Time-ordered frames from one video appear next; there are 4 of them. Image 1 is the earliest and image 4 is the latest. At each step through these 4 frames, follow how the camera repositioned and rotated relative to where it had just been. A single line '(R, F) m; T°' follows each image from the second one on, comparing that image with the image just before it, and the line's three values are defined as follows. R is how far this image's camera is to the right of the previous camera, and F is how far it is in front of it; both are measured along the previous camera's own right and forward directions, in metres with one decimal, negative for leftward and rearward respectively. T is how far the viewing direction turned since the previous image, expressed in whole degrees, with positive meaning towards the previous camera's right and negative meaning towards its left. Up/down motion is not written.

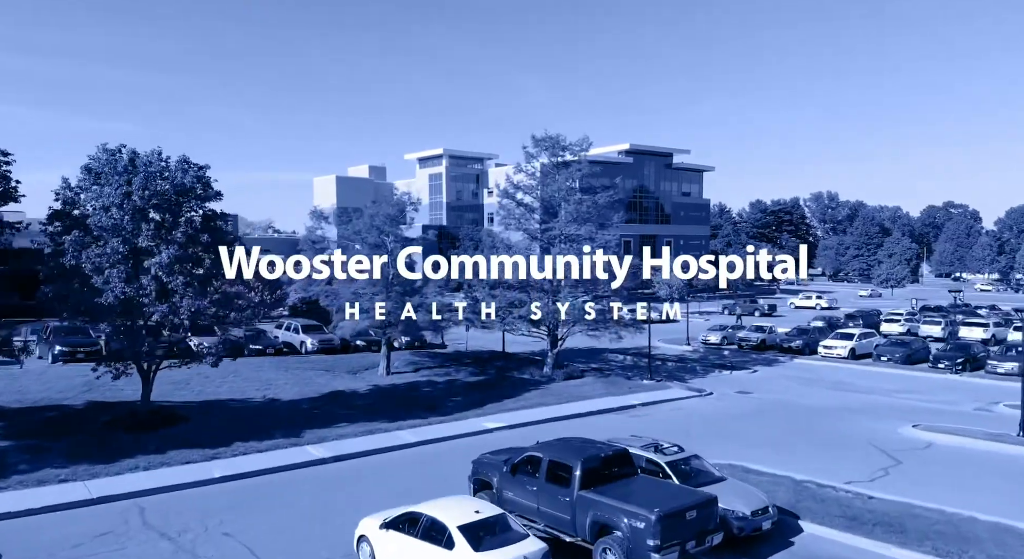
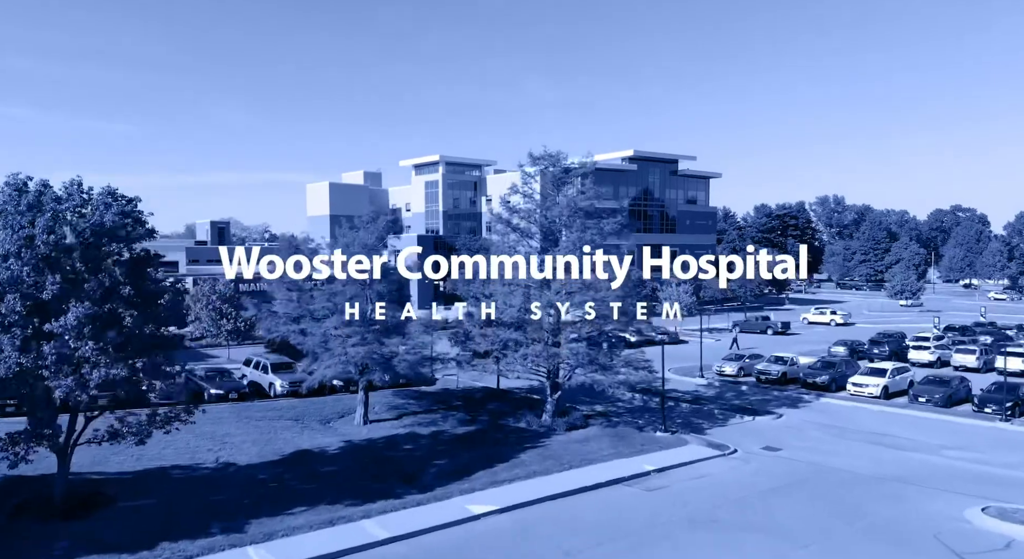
(+0.2, +3.6) m; 0°
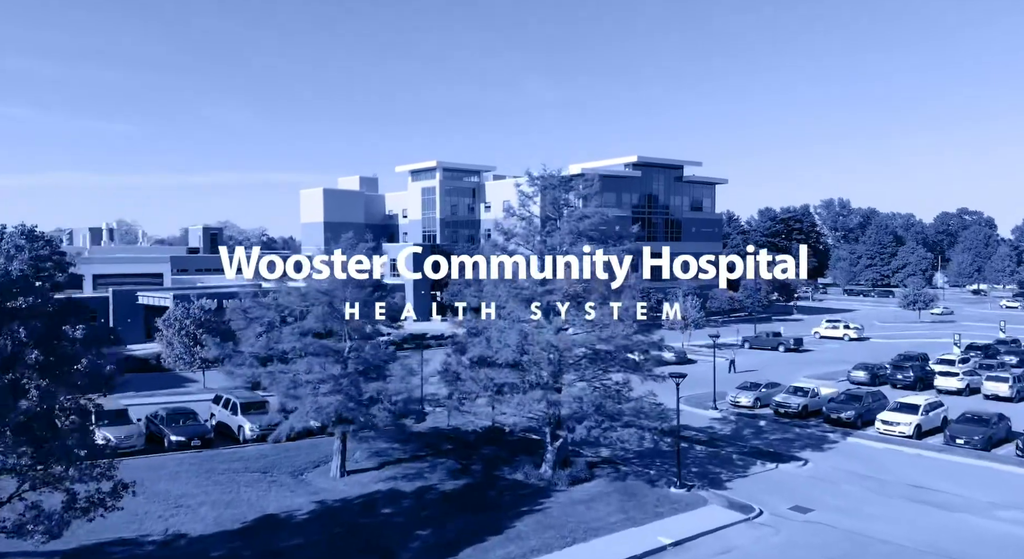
(+0.1, +2.9) m; 0°
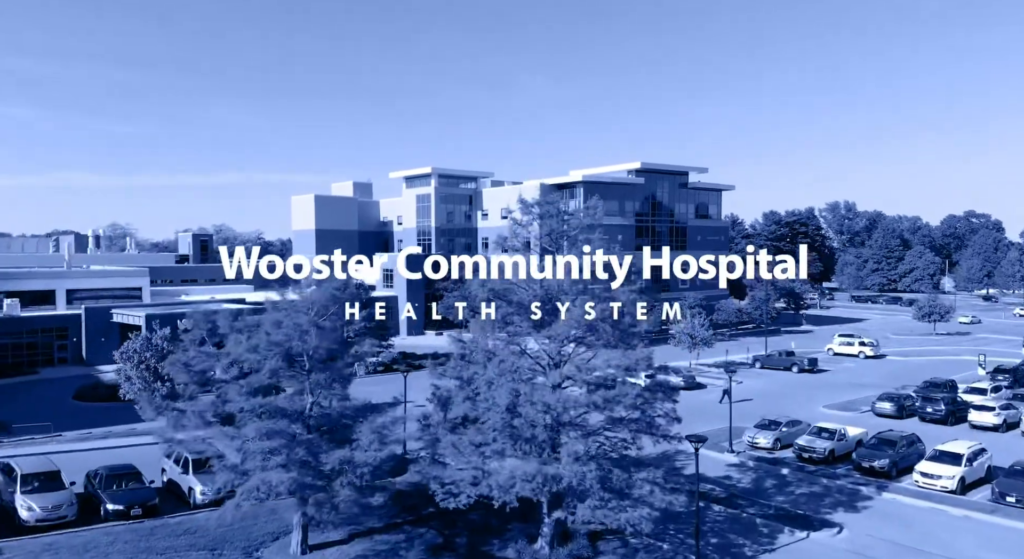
(+0.3, +3.4) m; 0°
